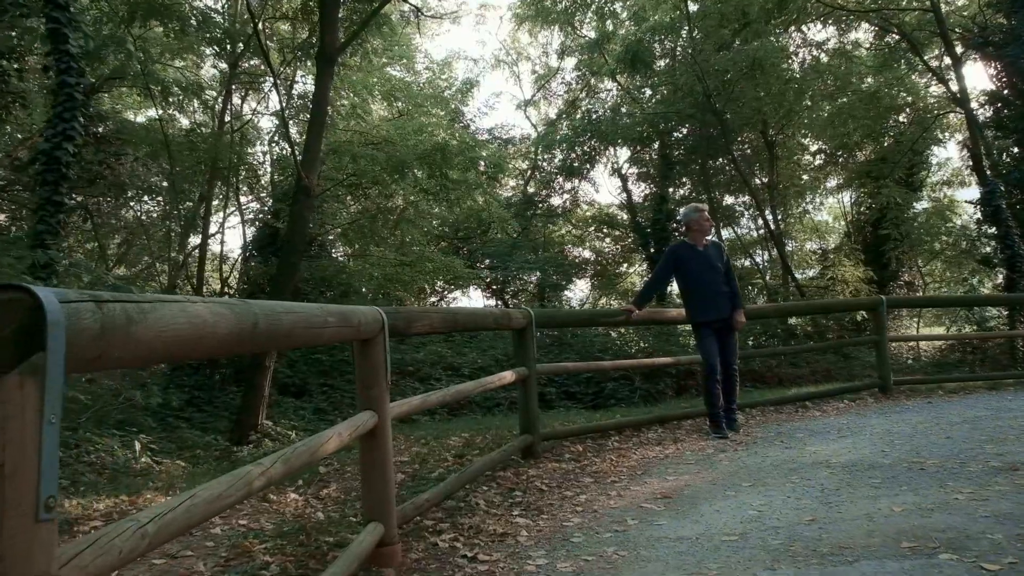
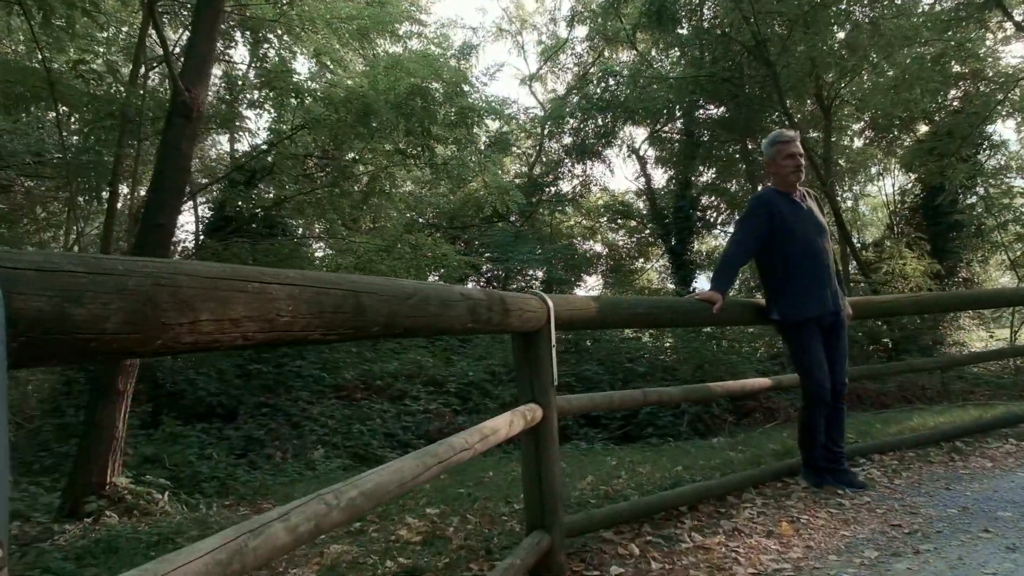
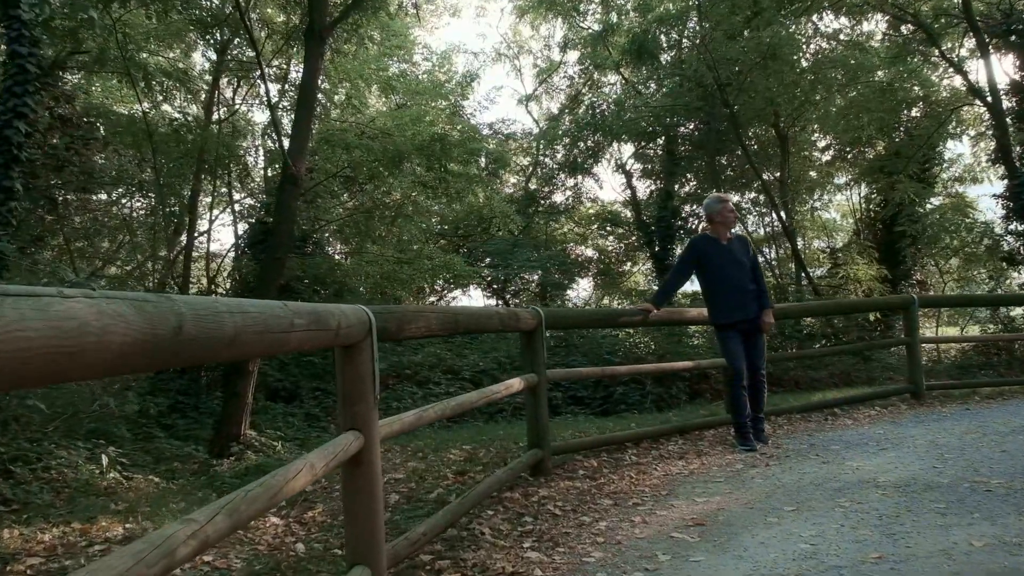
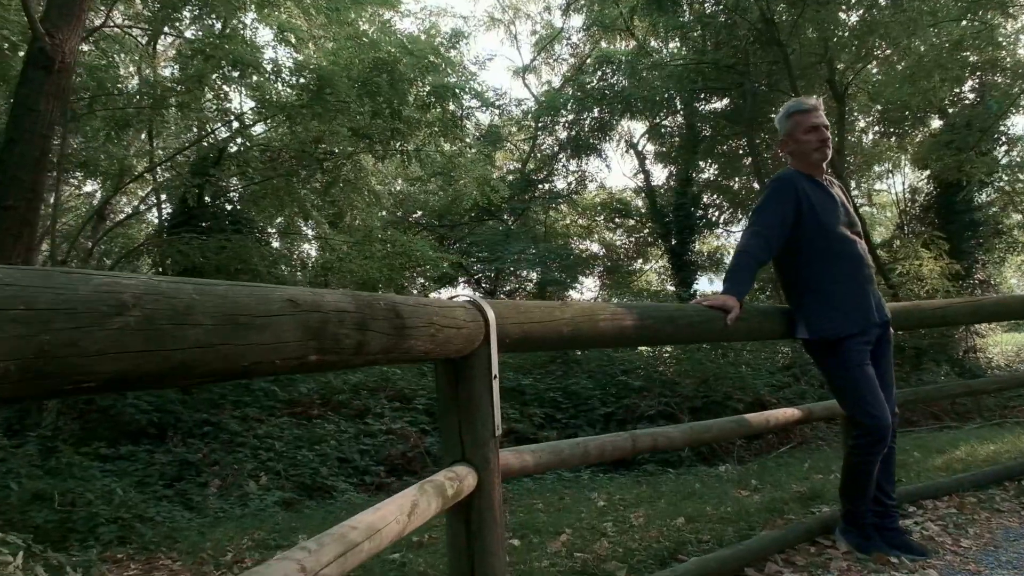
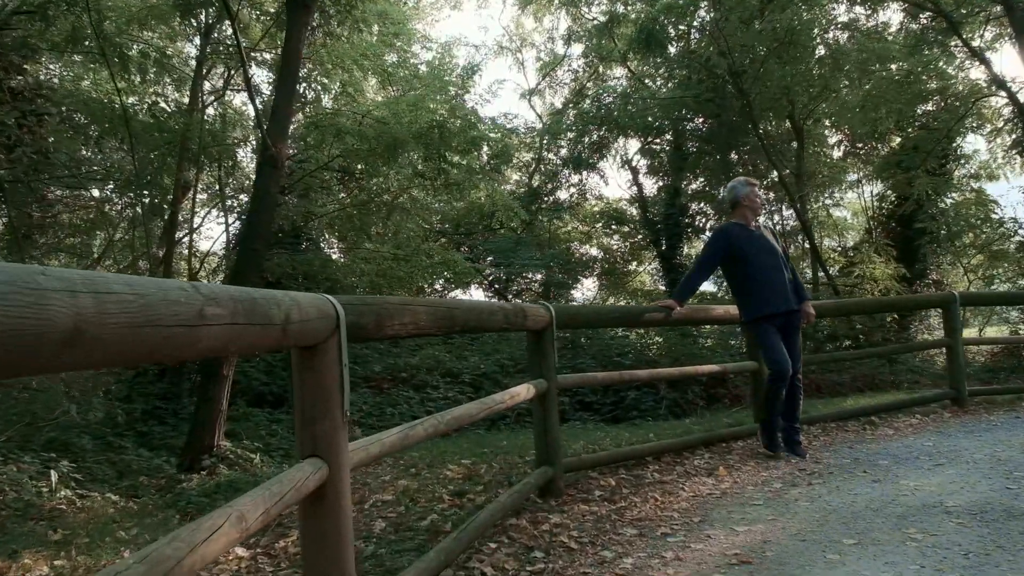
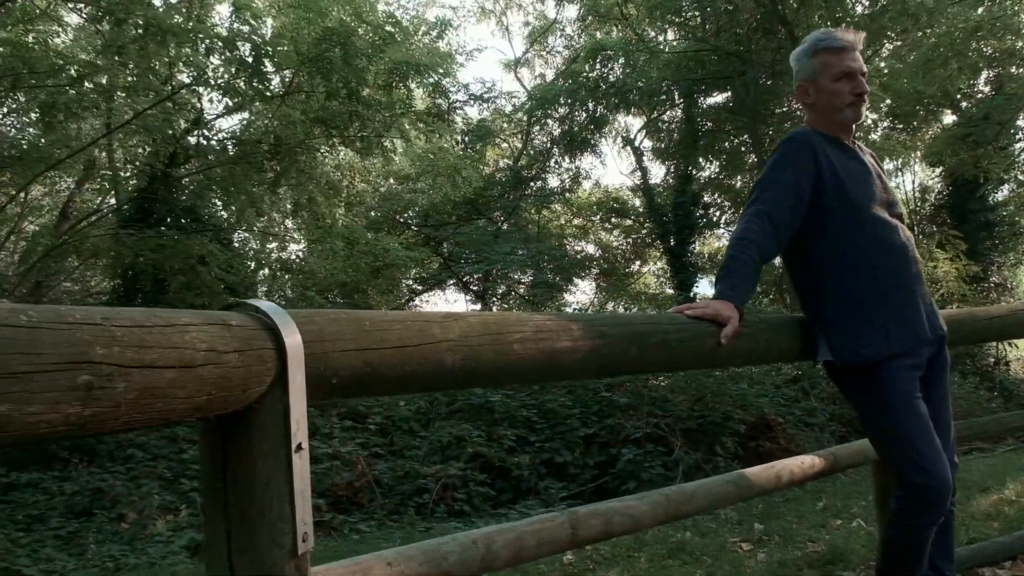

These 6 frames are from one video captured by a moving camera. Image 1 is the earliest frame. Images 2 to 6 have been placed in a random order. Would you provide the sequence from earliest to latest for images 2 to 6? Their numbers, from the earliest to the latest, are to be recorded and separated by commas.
3, 5, 2, 4, 6
